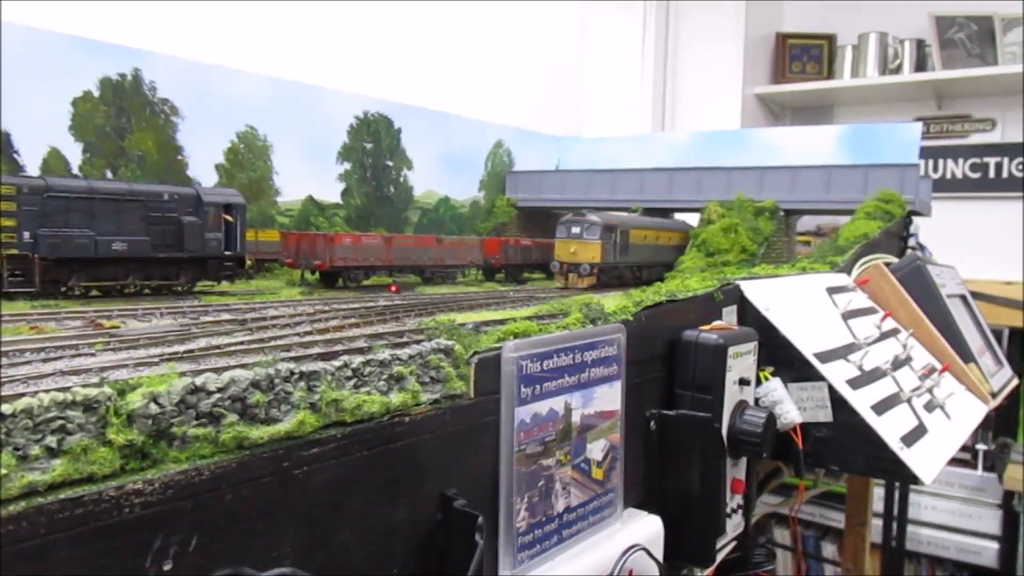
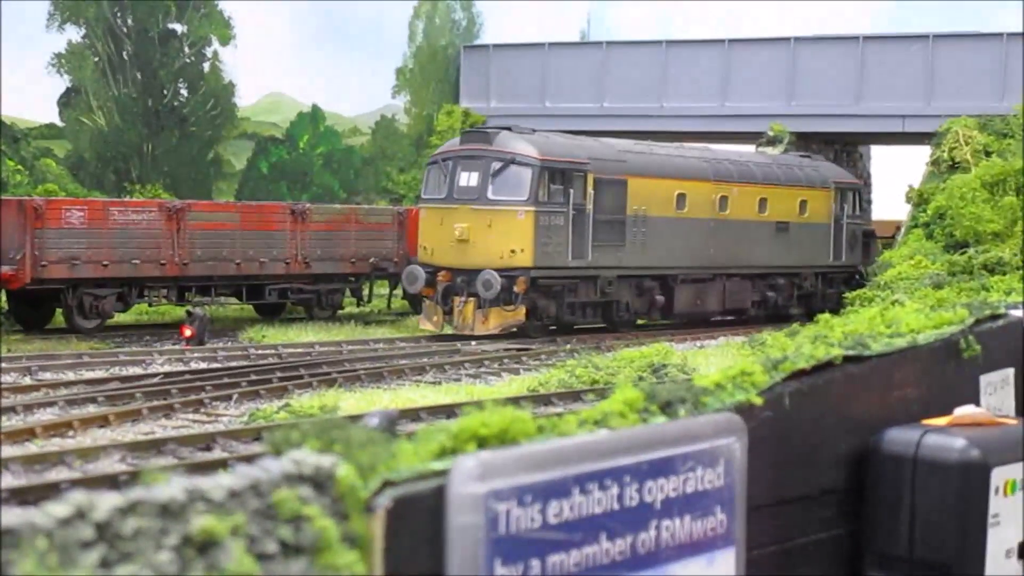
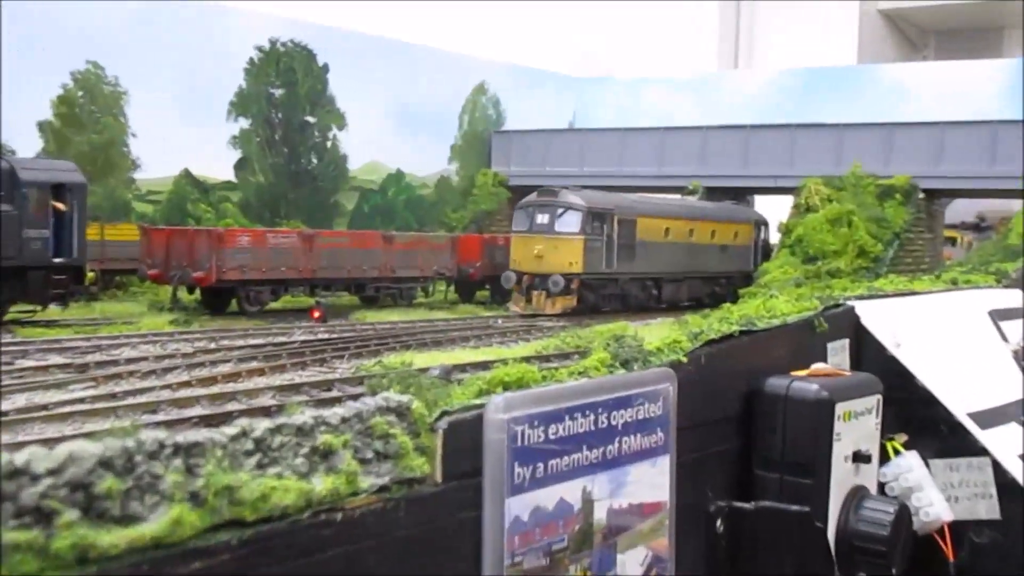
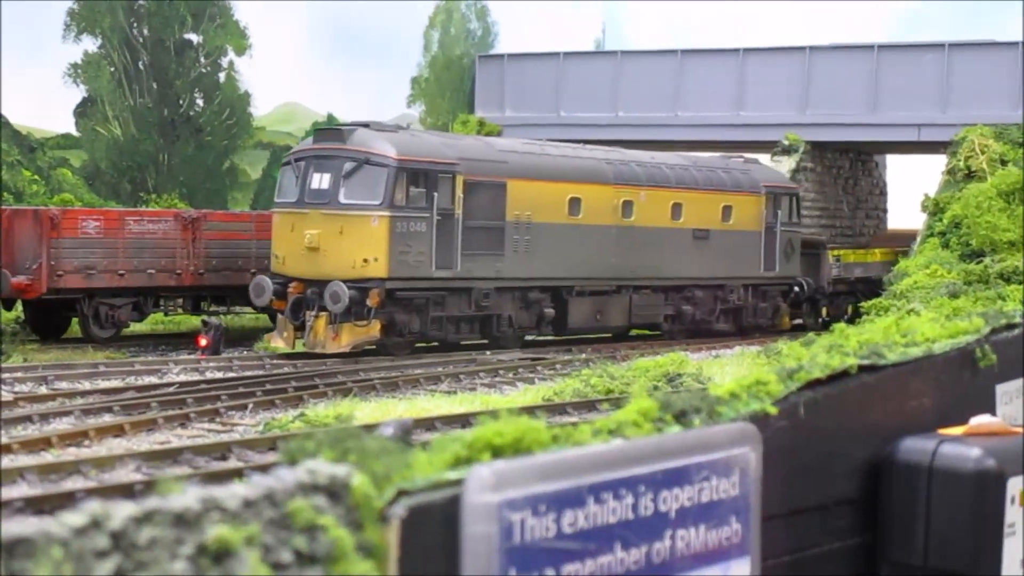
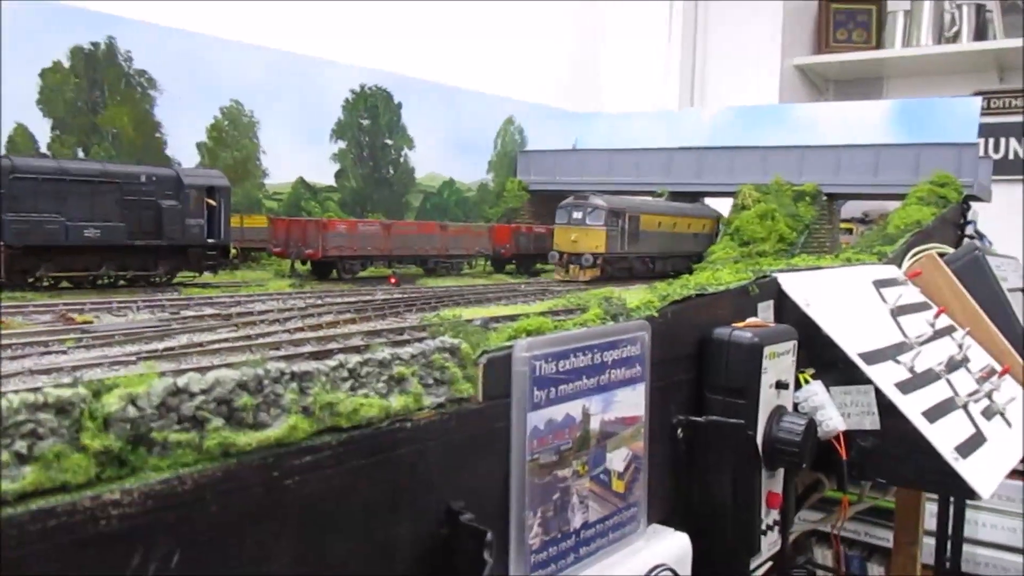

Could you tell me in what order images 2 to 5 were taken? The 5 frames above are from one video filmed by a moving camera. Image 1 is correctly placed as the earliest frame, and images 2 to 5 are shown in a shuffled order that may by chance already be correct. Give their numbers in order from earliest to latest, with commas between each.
5, 3, 2, 4
